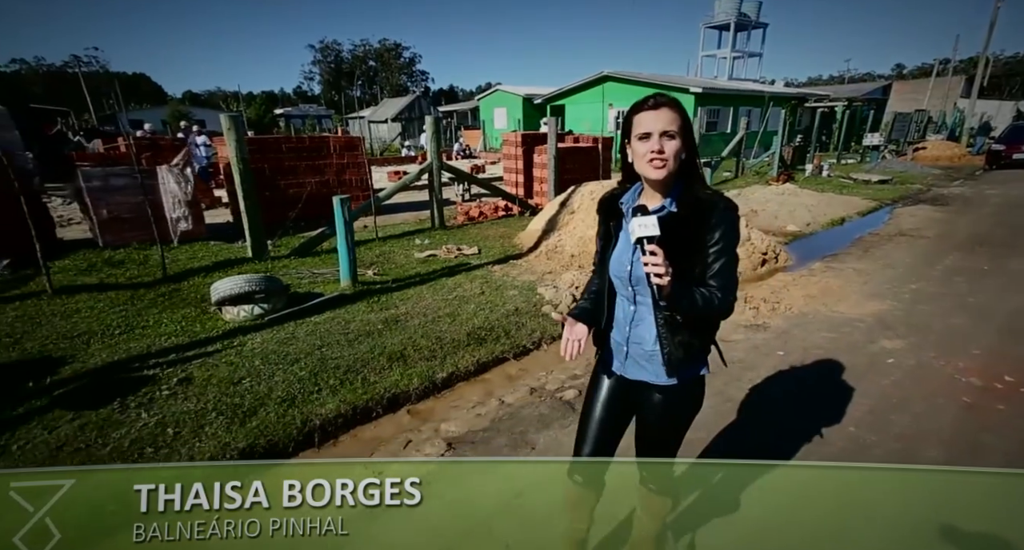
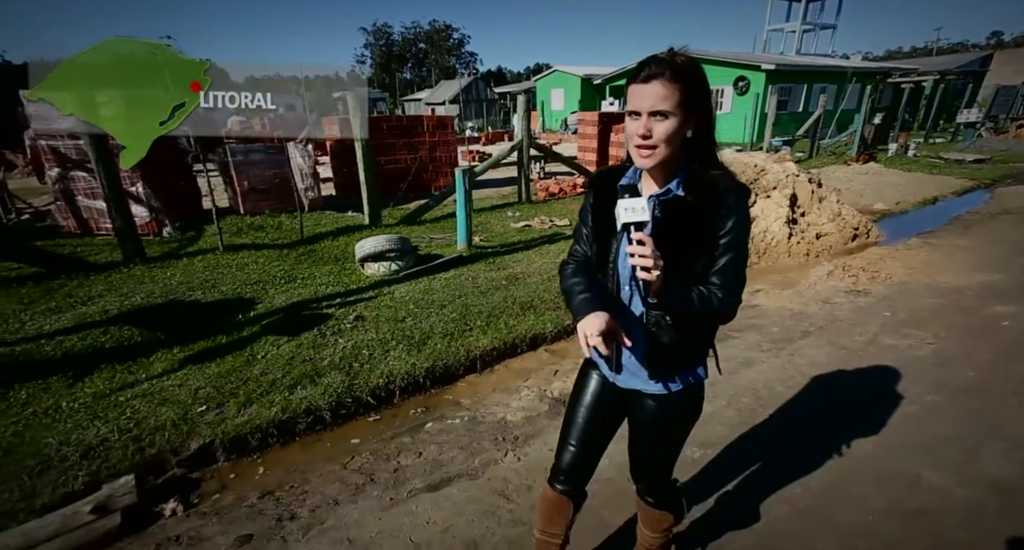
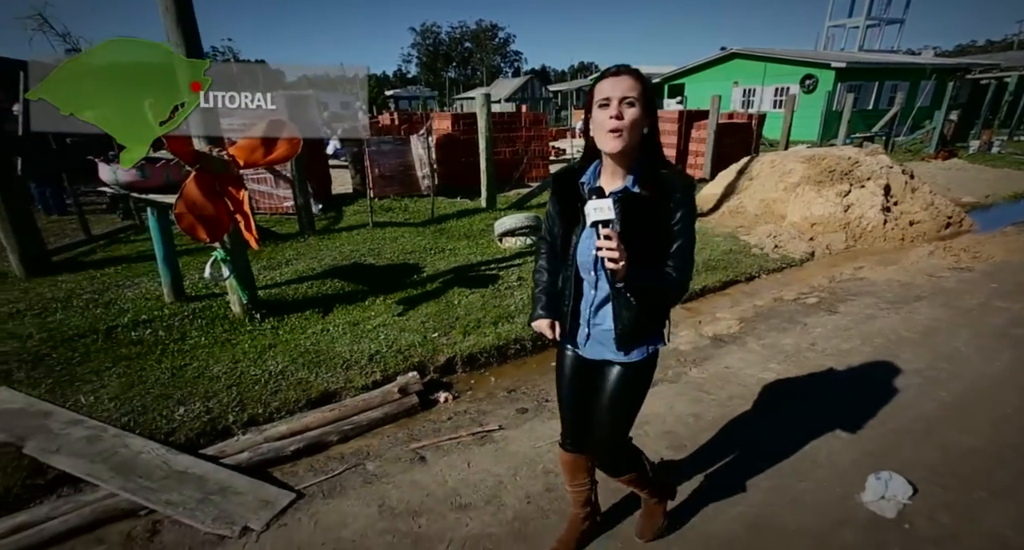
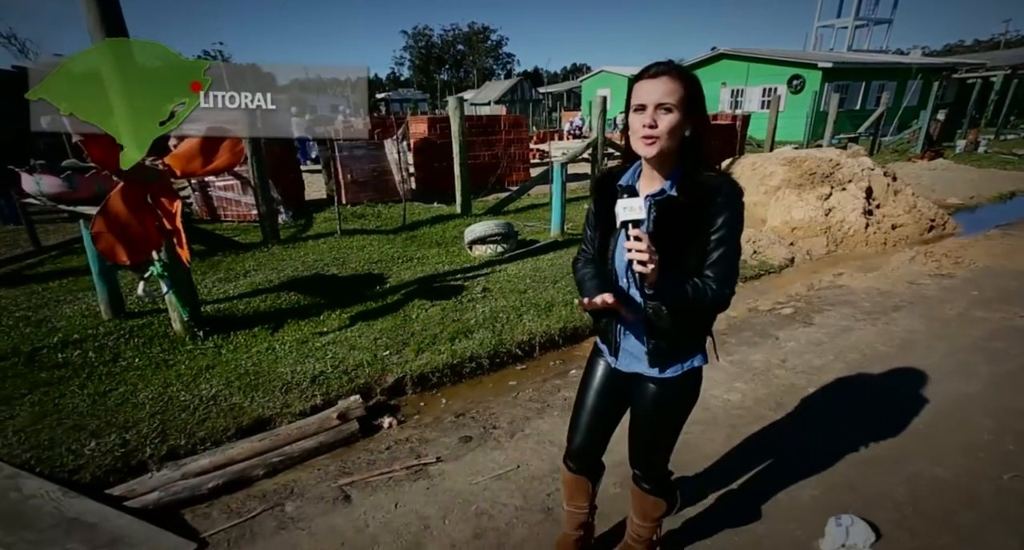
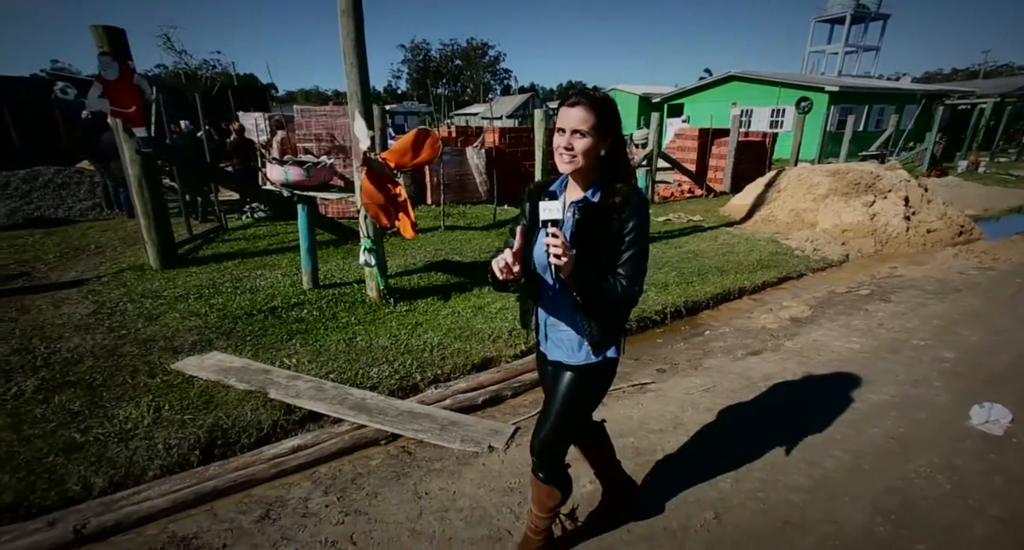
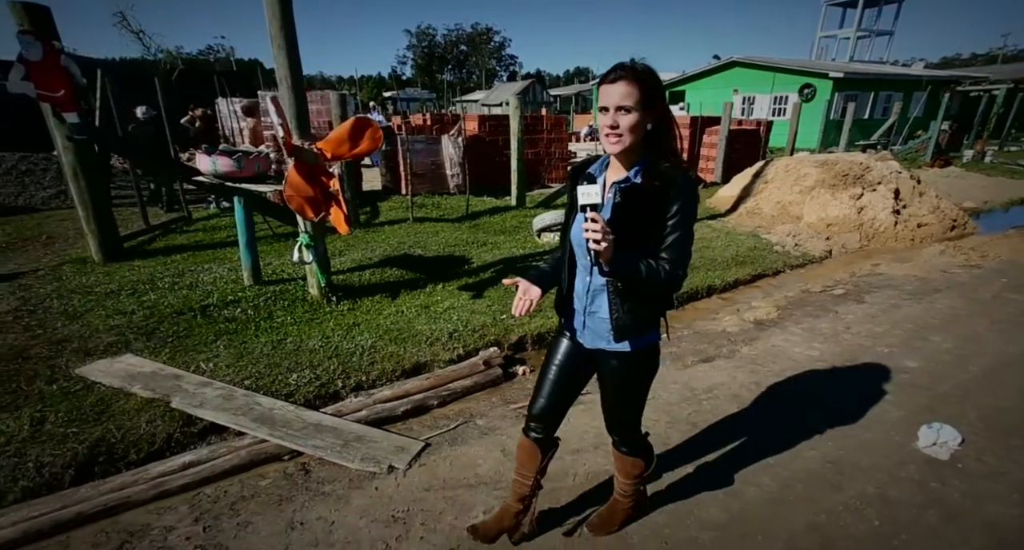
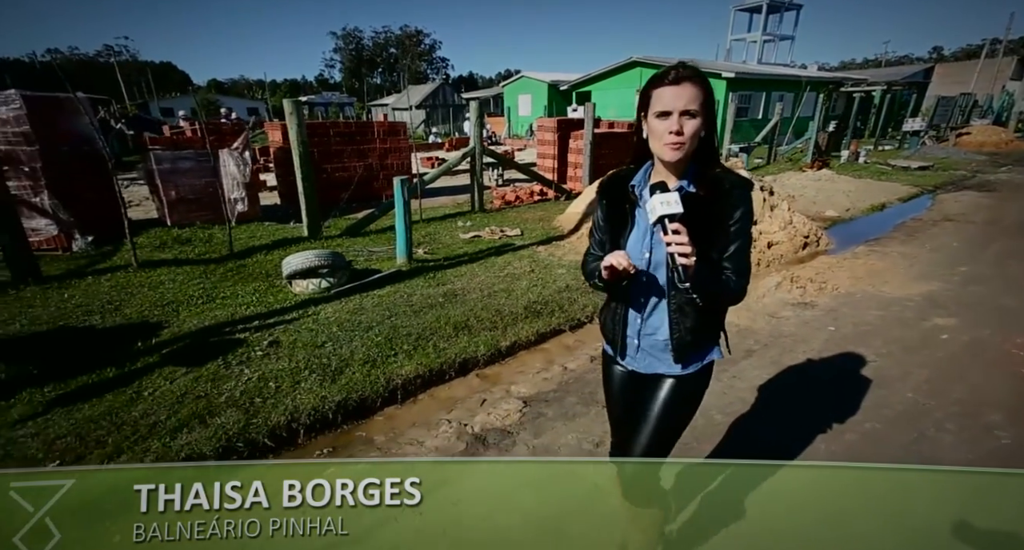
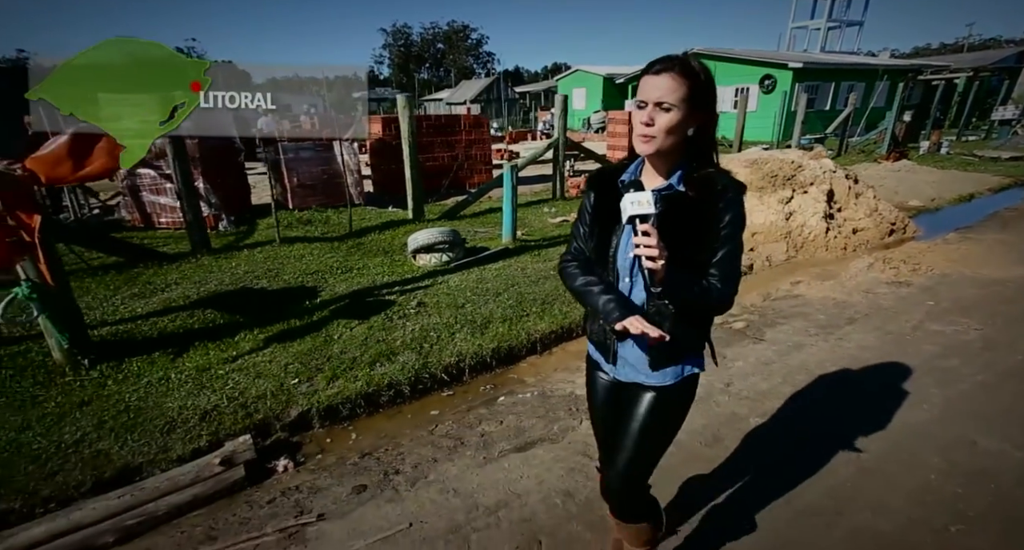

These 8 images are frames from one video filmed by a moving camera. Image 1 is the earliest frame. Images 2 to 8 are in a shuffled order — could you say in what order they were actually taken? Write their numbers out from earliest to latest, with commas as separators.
7, 2, 8, 4, 3, 6, 5
